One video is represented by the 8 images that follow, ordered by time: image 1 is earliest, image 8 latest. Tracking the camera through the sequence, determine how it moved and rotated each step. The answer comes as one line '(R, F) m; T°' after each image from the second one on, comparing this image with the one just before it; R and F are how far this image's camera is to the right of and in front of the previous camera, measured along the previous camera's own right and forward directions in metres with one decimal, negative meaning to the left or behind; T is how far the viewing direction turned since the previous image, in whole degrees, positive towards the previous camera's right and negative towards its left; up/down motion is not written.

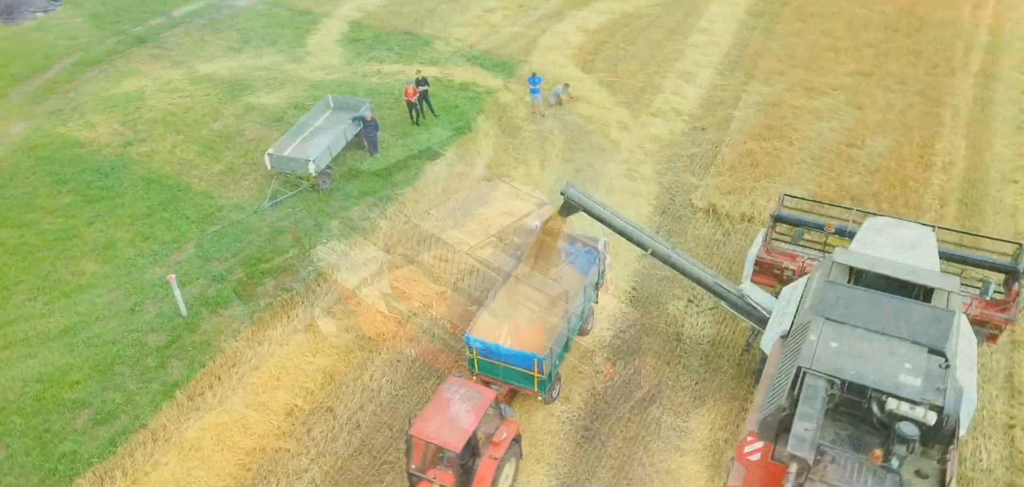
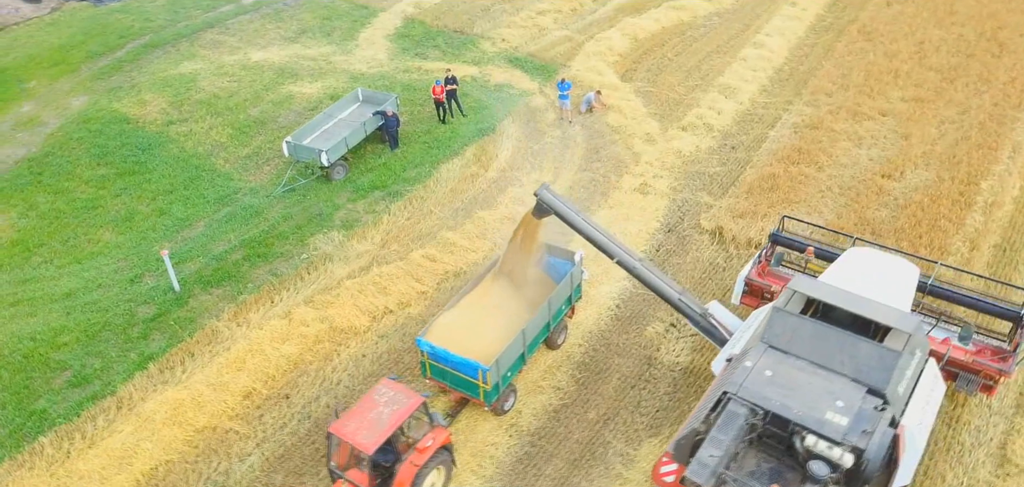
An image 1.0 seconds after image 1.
(+1.9, +0.4) m; -7°
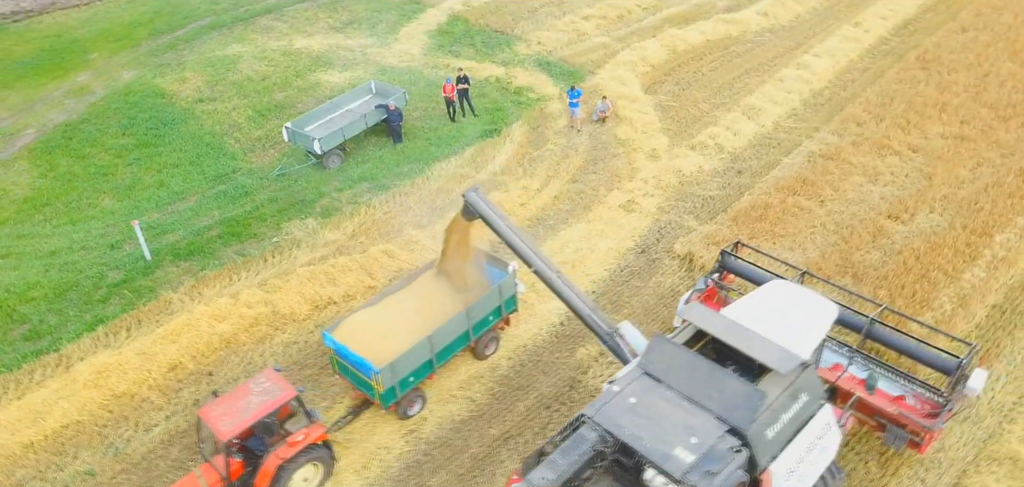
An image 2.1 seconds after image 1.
(+2.7, +0.5) m; -7°
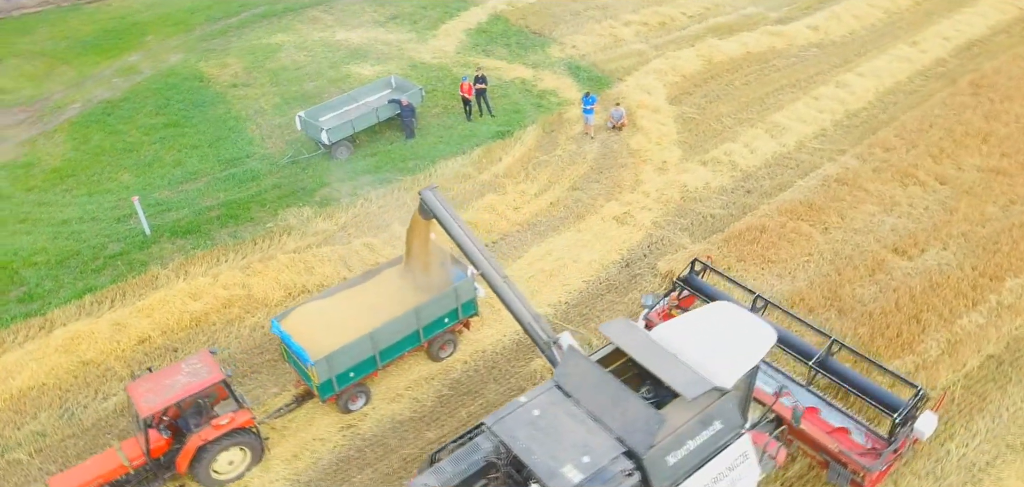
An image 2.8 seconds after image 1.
(+1.9, +0.3) m; -6°
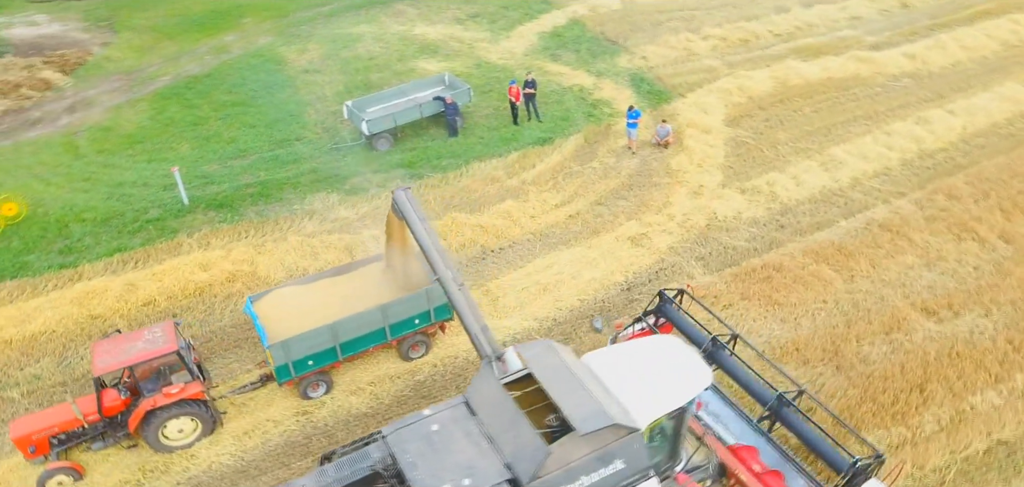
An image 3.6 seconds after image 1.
(+2.2, +0.4) m; -9°
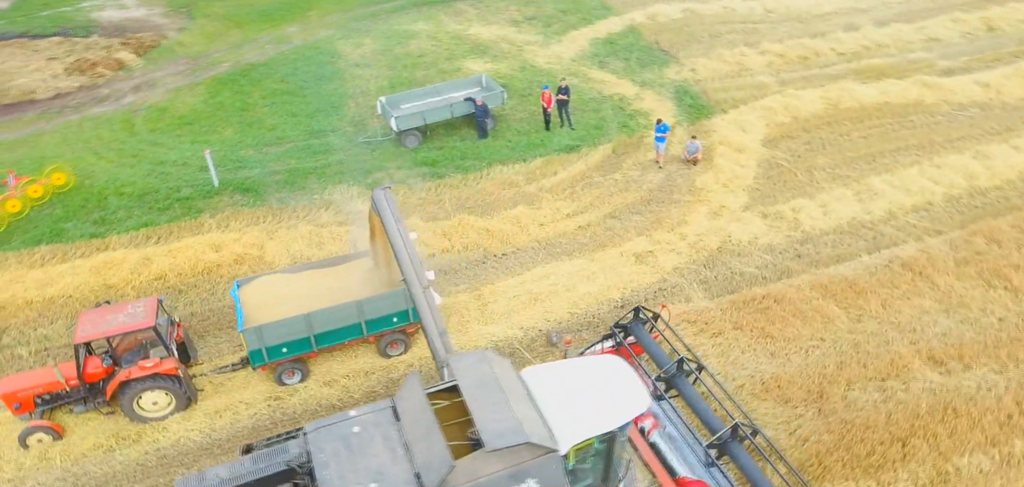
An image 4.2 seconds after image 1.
(+1.6, +0.2) m; -6°
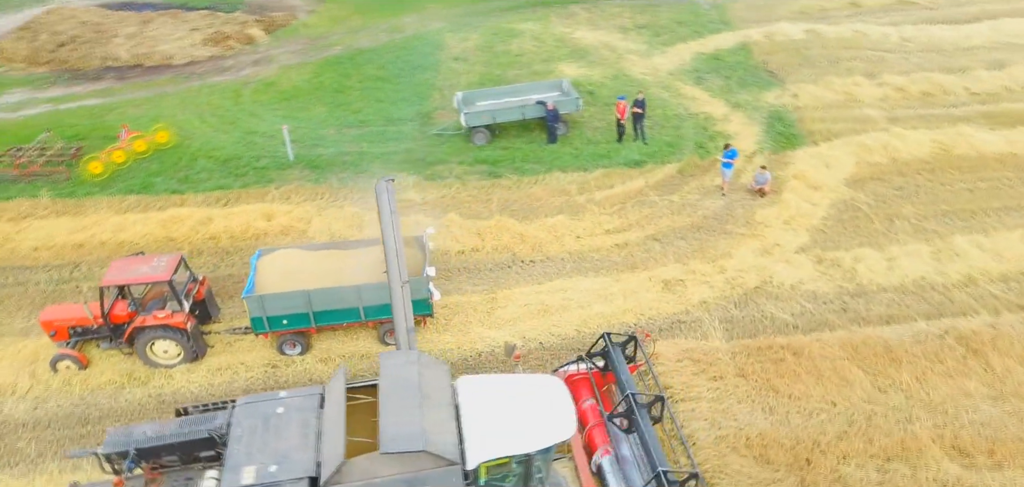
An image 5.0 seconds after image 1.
(+2.2, +0.3) m; -11°
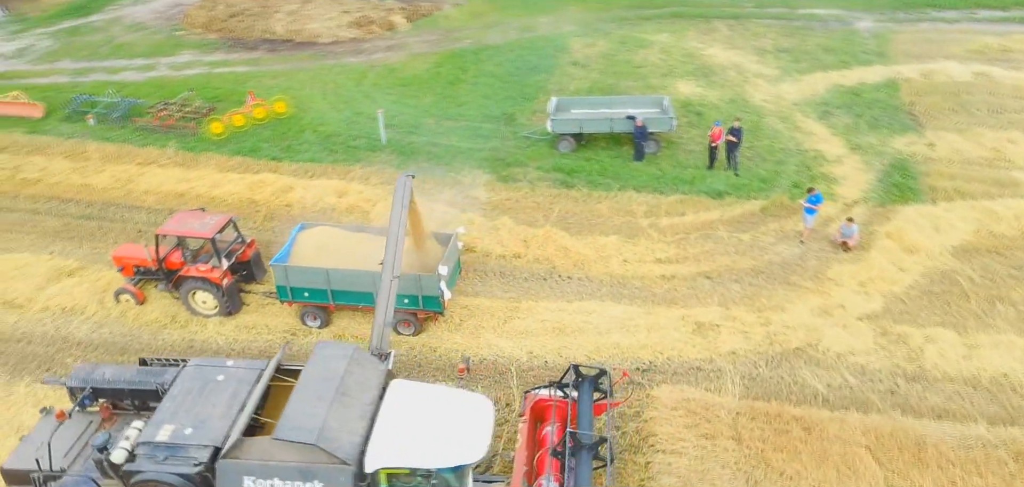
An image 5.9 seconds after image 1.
(+2.4, +0.4) m; -13°
